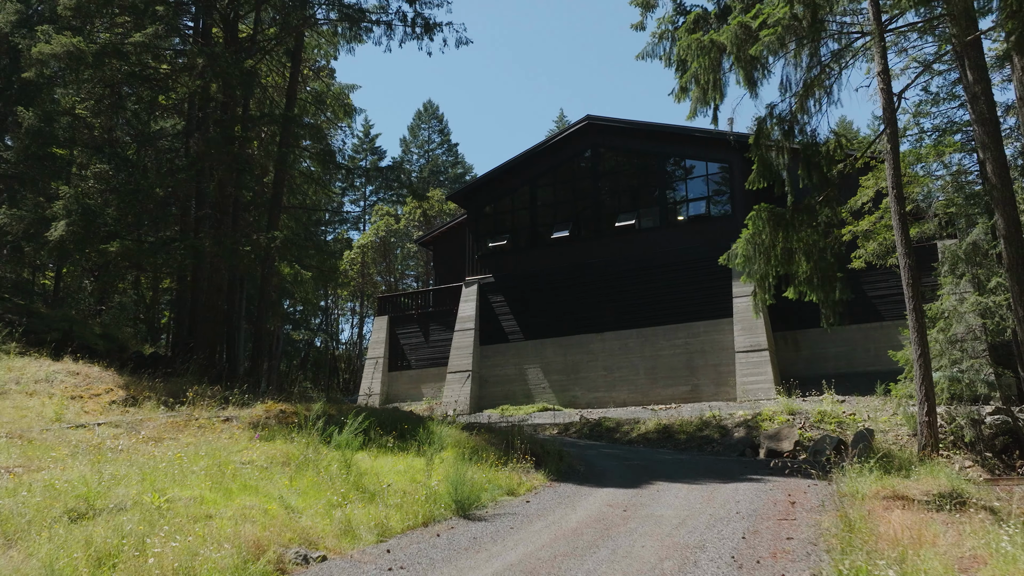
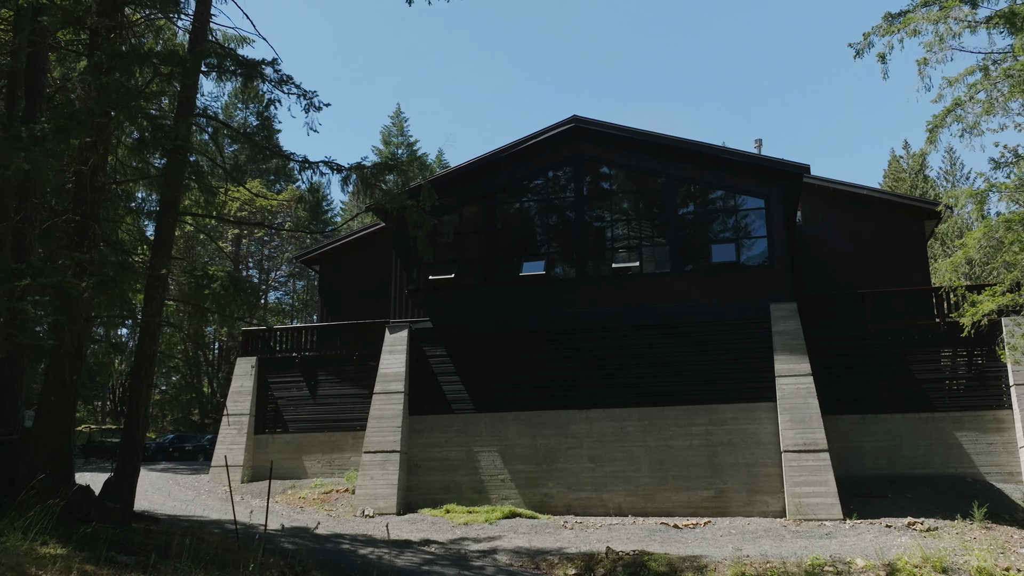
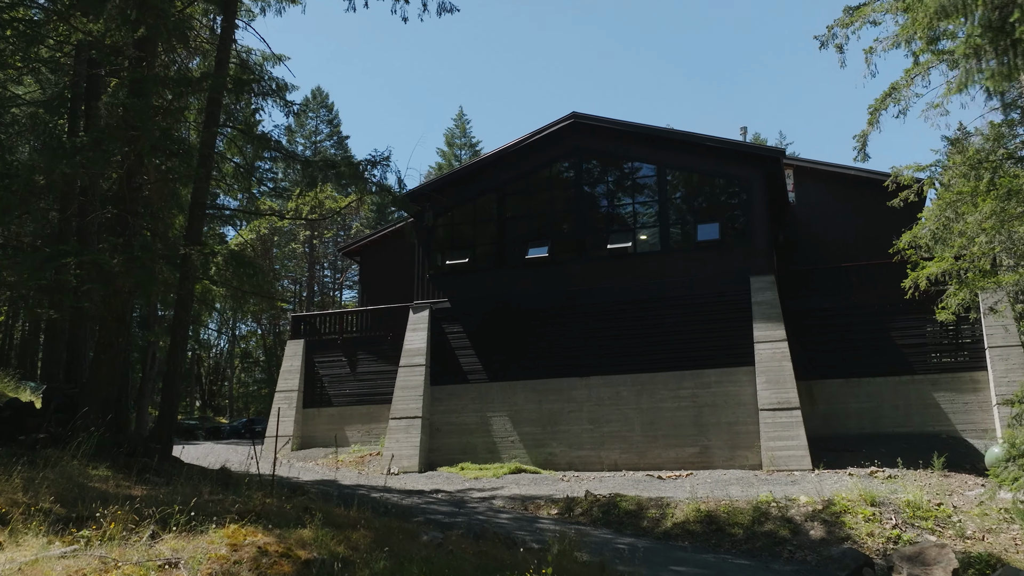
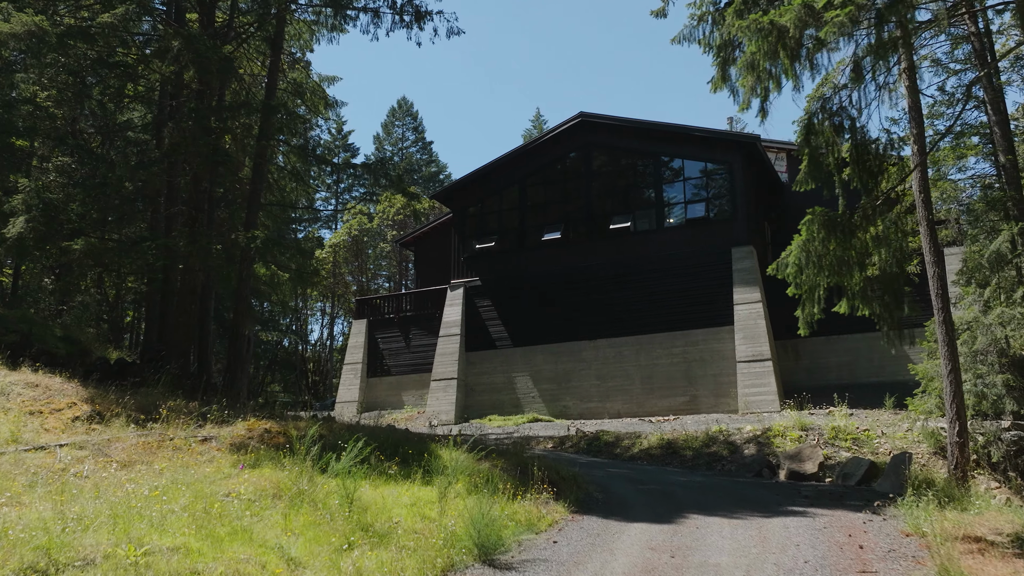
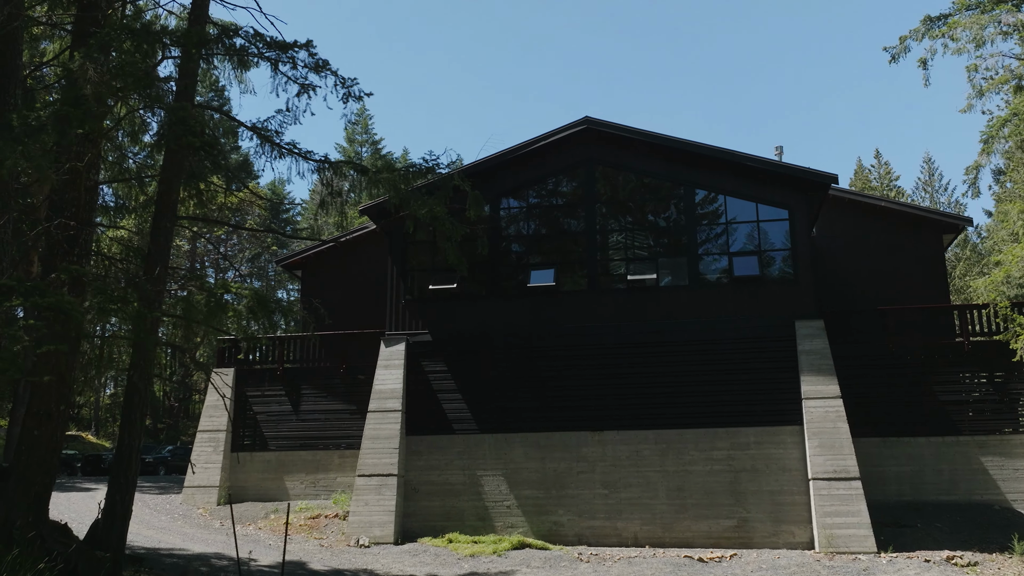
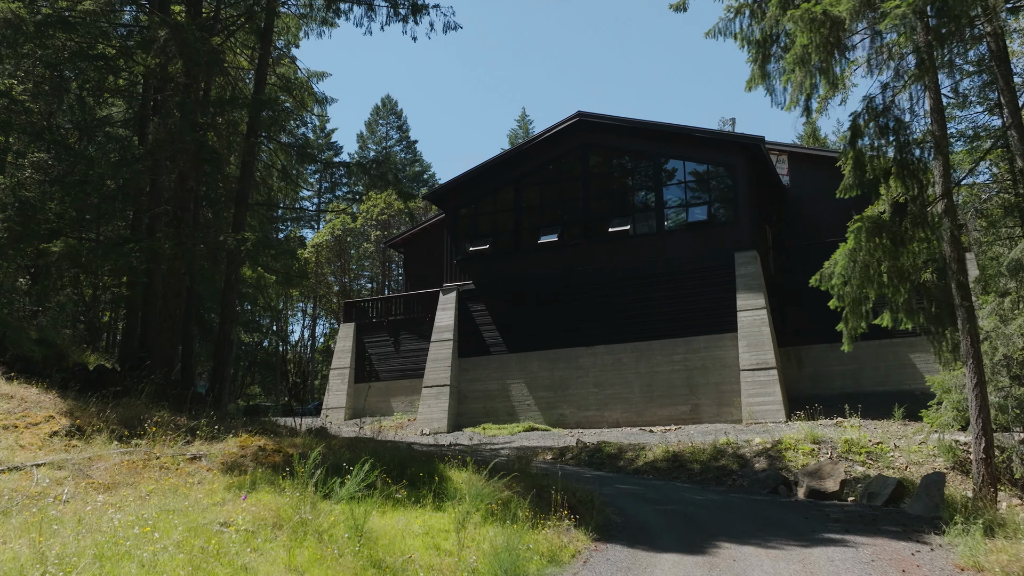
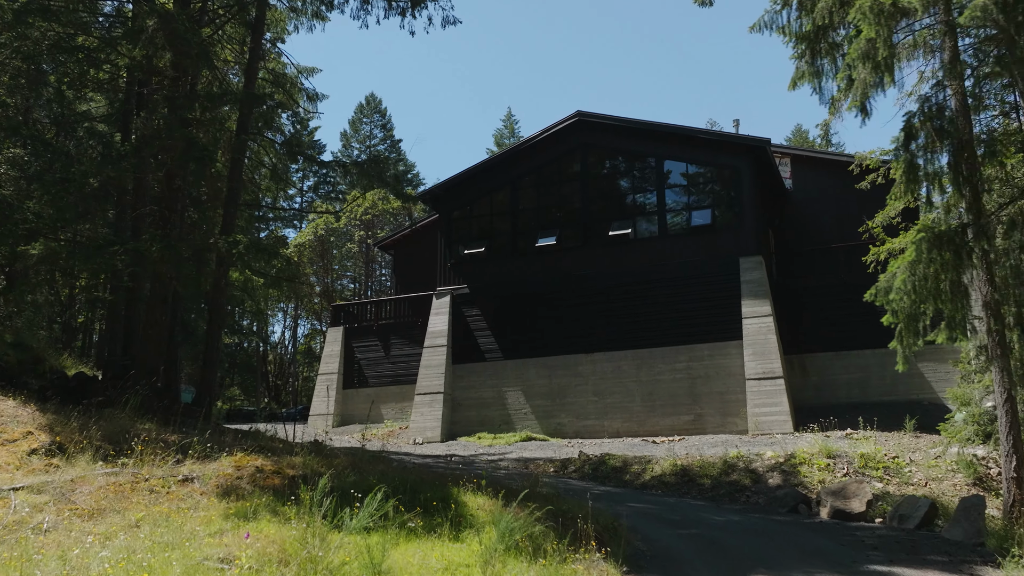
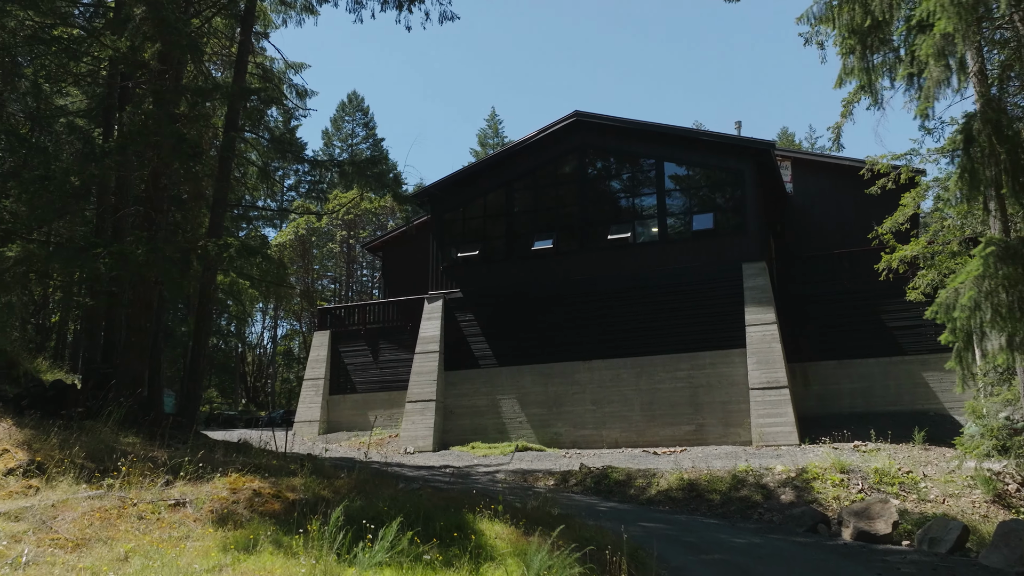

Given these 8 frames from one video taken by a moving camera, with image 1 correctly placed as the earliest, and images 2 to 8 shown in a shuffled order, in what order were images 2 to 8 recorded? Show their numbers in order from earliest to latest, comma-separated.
4, 6, 7, 8, 3, 2, 5
